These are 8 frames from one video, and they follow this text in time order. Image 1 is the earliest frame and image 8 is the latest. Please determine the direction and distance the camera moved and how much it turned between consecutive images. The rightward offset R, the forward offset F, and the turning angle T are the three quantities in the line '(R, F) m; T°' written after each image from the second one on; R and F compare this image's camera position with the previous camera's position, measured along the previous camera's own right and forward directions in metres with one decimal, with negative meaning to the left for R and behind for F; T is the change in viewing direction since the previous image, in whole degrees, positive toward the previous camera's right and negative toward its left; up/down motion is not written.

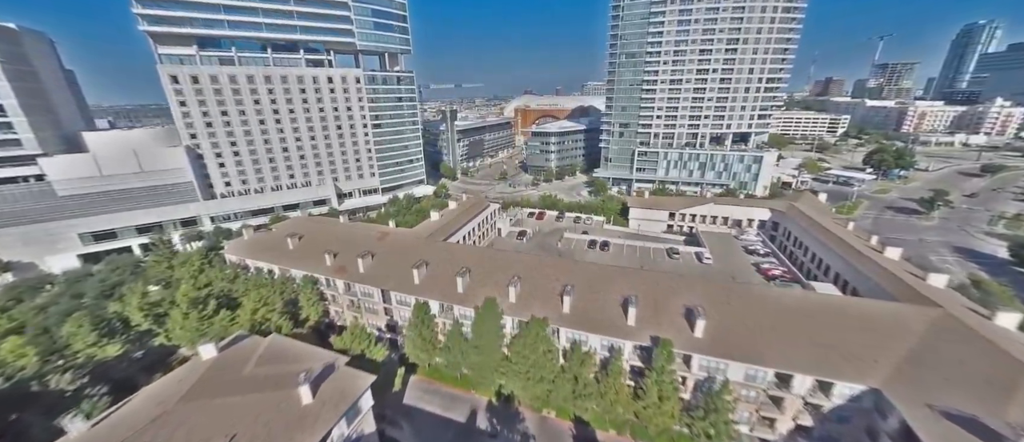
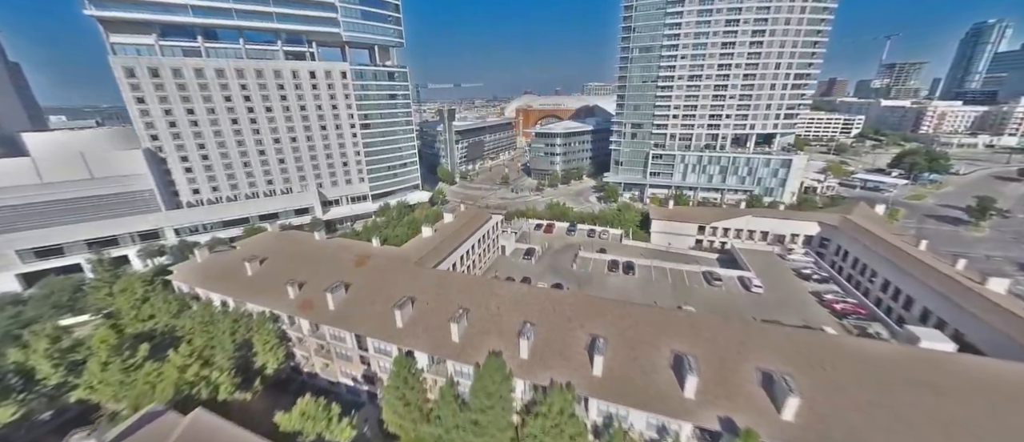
(-1.0, +8.9) m; 0°
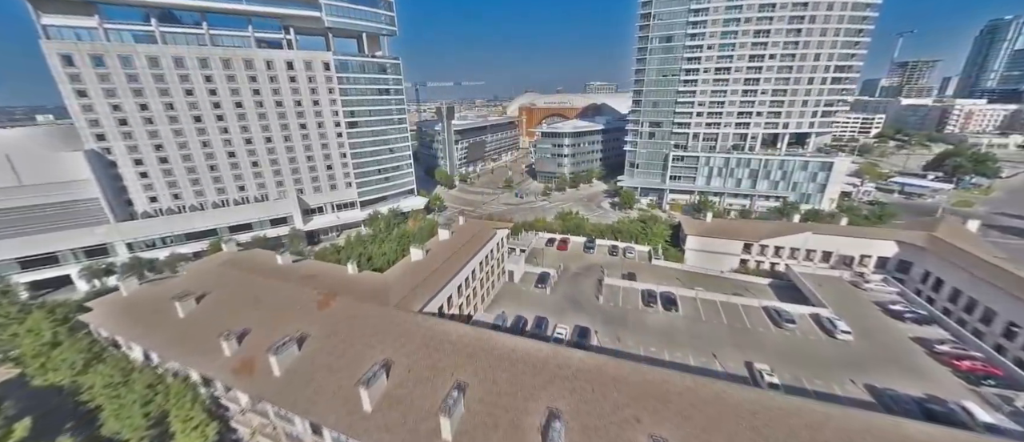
(-1.1, +9.7) m; 0°
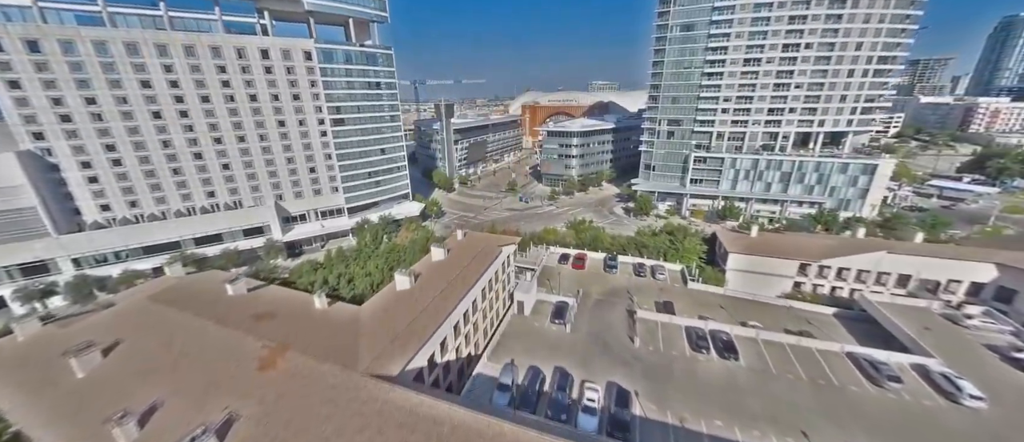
(-0.9, +8.2) m; 0°
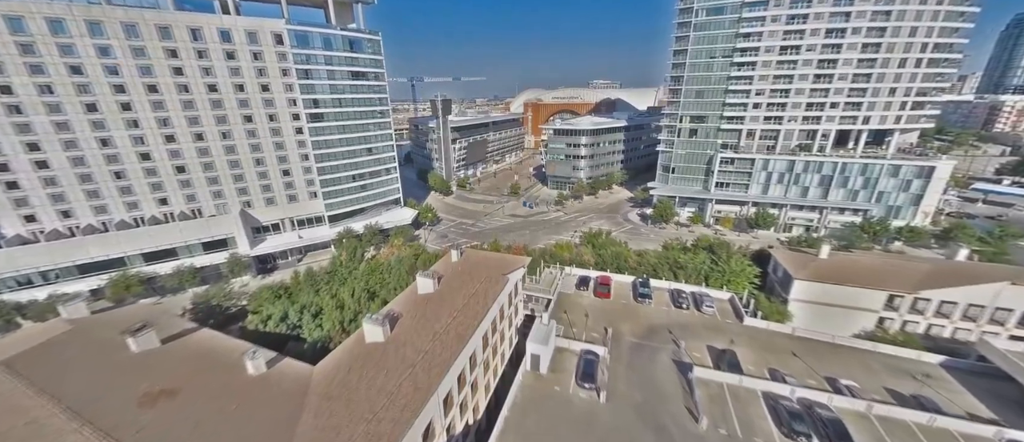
(-0.9, +8.8) m; 0°
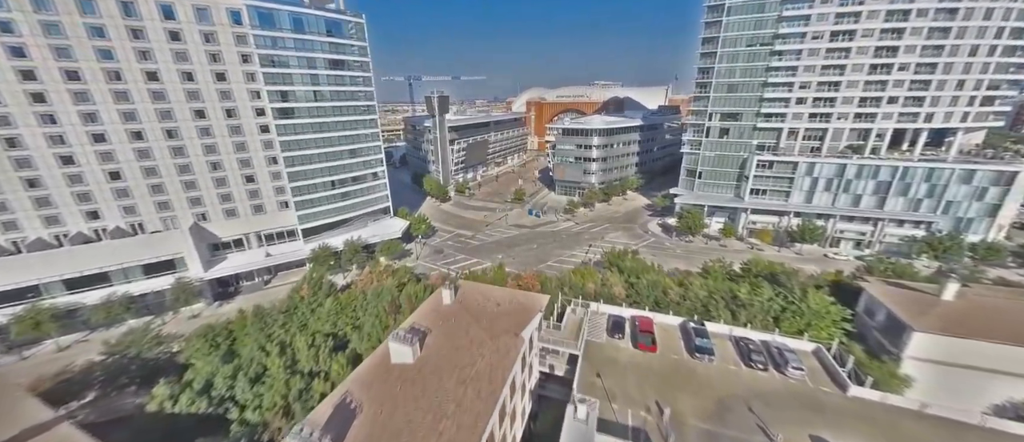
(-1.0, +9.2) m; 0°
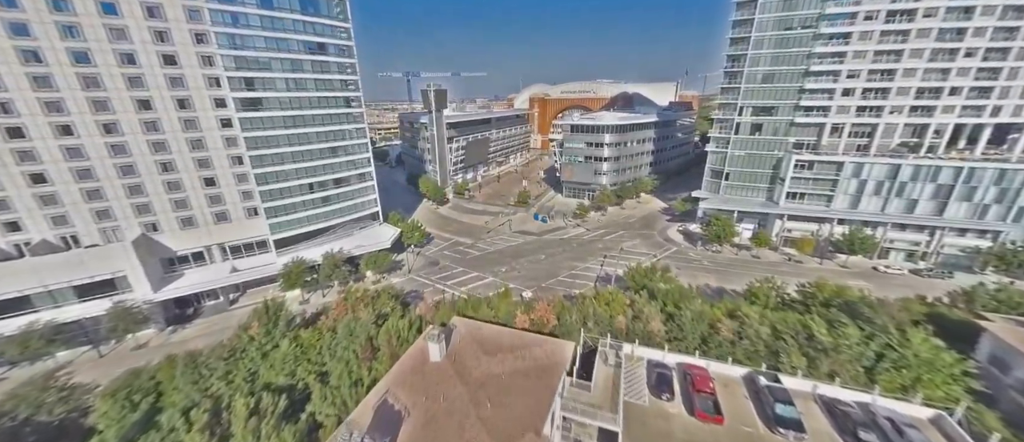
(-0.7, +7.2) m; 0°
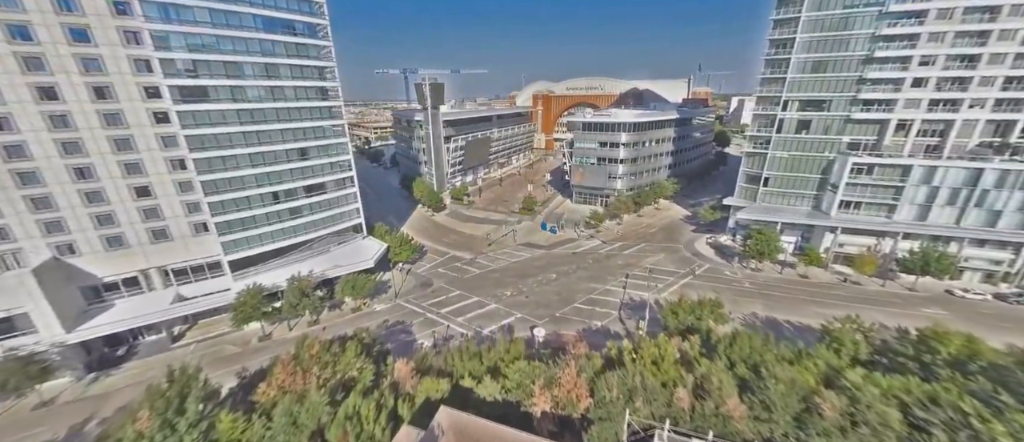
(-0.8, +8.1) m; 0°
